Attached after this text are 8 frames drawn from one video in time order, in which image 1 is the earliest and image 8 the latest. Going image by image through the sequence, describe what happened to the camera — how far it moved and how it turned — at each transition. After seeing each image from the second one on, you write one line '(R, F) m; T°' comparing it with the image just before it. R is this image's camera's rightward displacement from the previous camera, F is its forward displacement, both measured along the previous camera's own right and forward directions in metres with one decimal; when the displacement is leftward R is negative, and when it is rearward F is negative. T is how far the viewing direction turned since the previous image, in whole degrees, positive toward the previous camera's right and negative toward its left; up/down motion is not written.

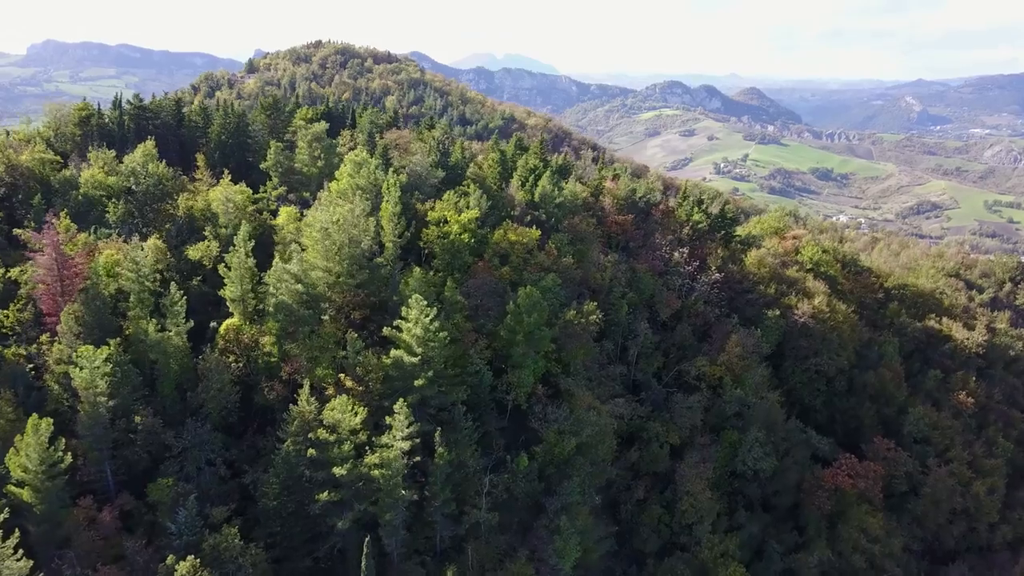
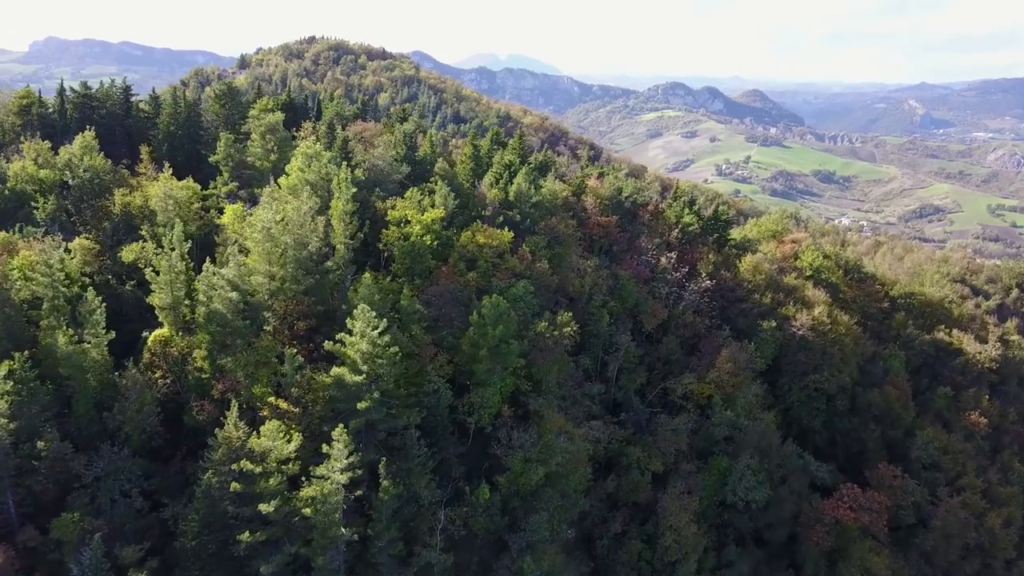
(+2.8, +7.0) m; 0°
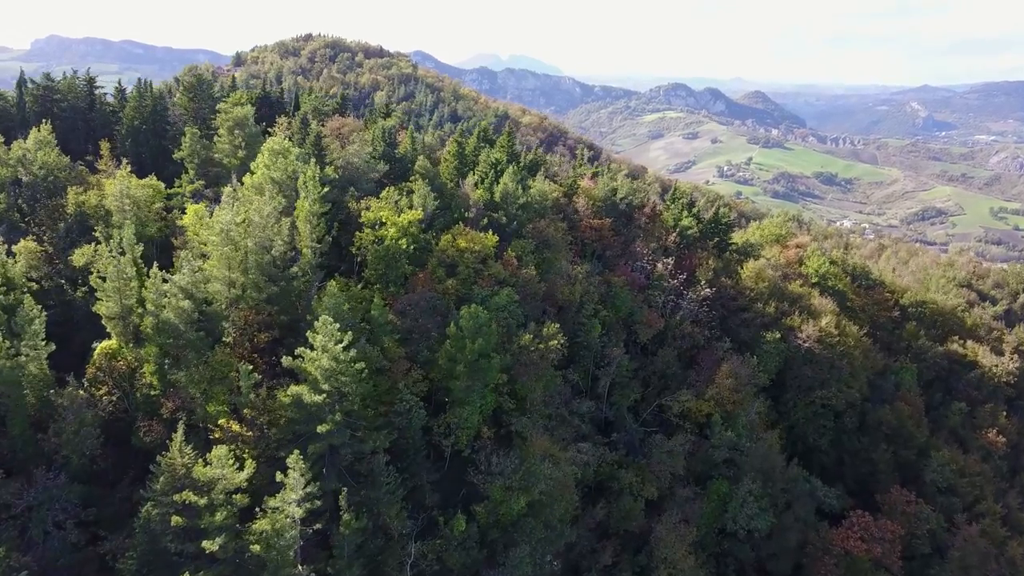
(+1.4, +5.1) m; 0°
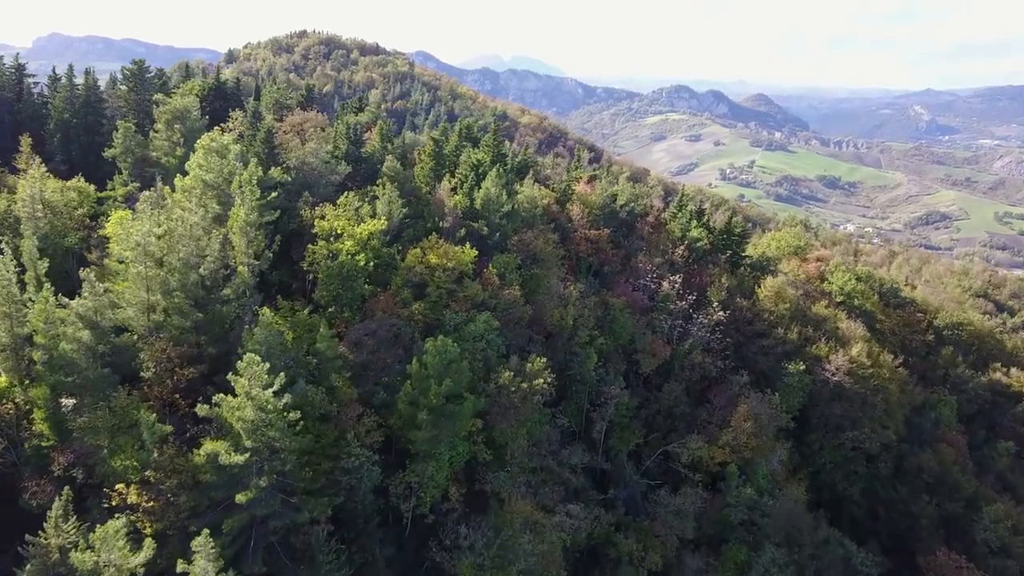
(+1.4, +9.6) m; 0°
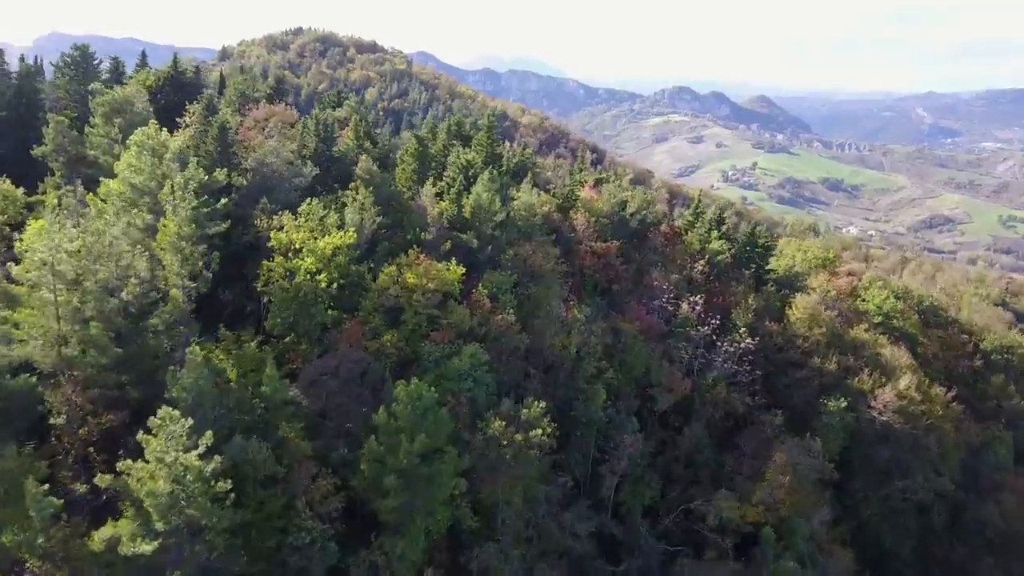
(+0.4, +8.5) m; 0°
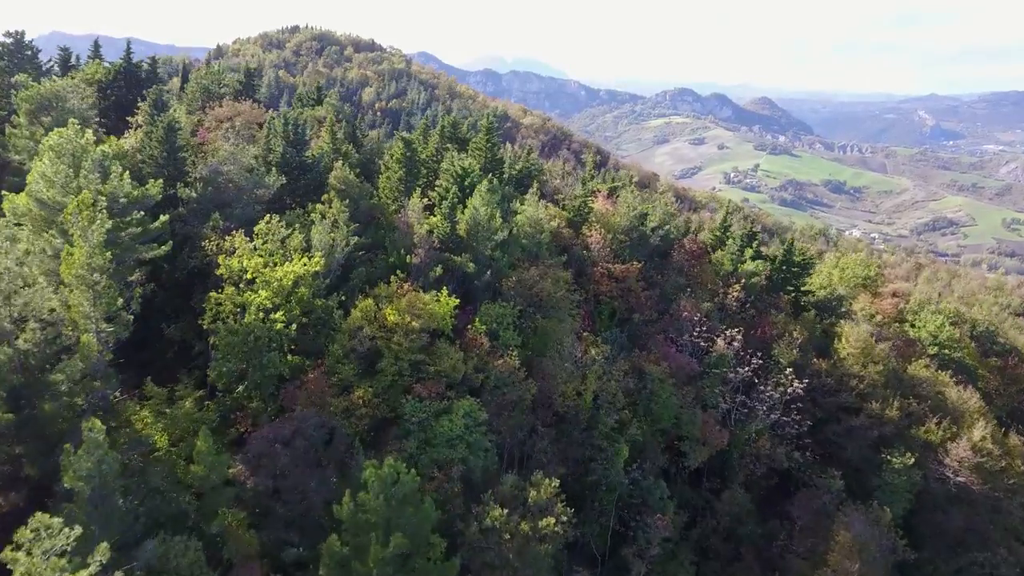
(-0.2, +8.3) m; 0°
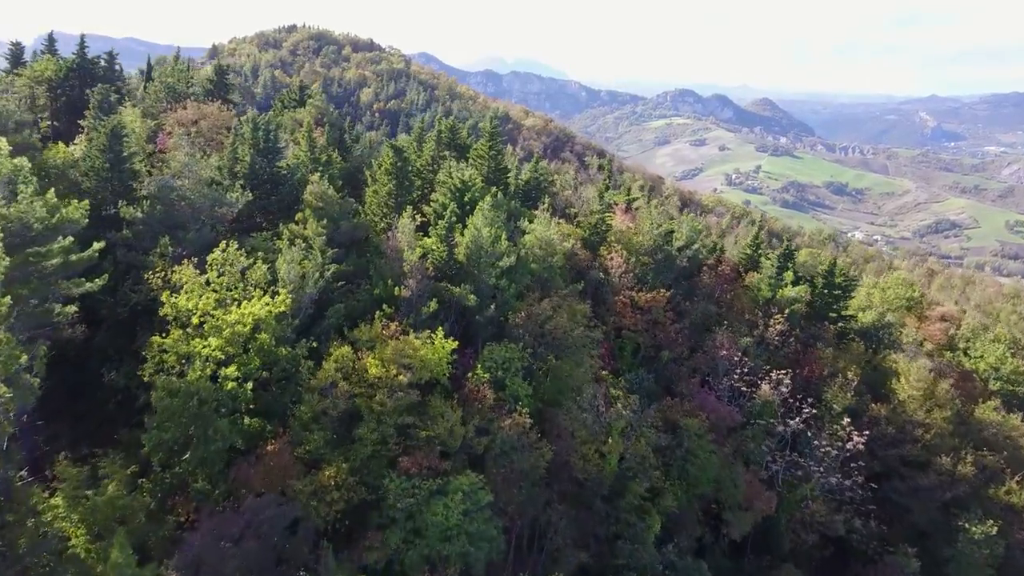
(-0.4, +6.8) m; 0°
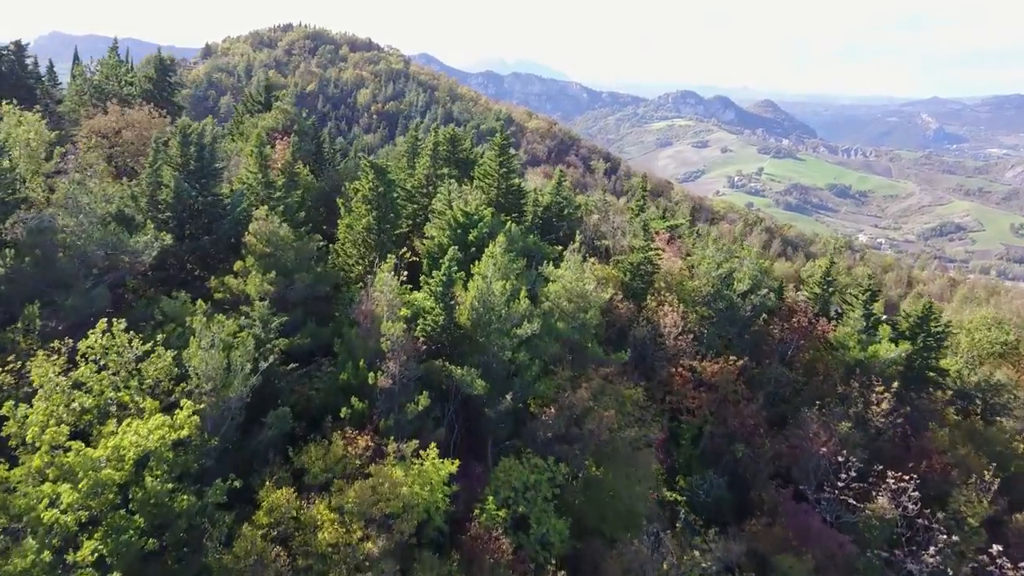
(-0.8, +10.5) m; 0°
